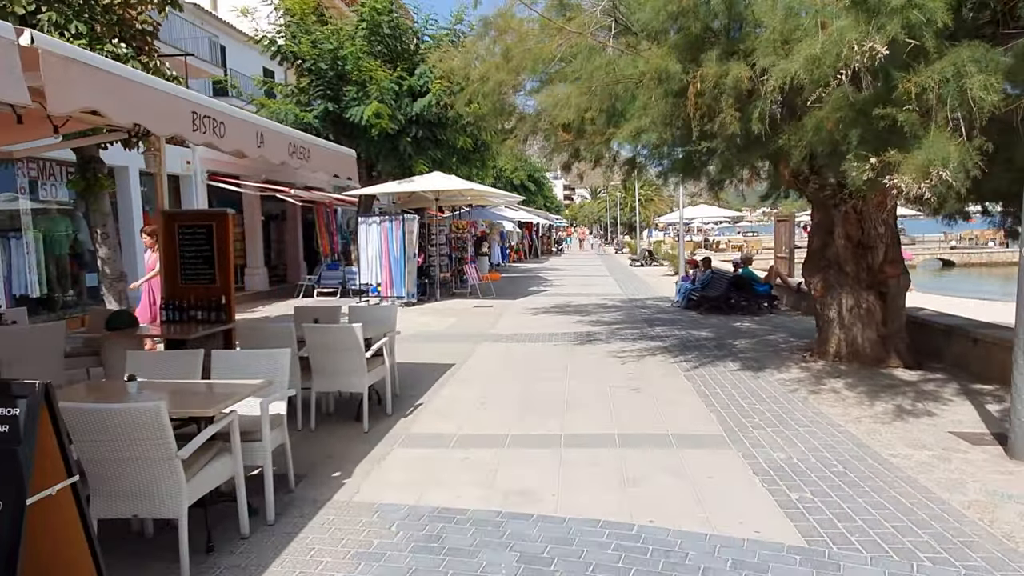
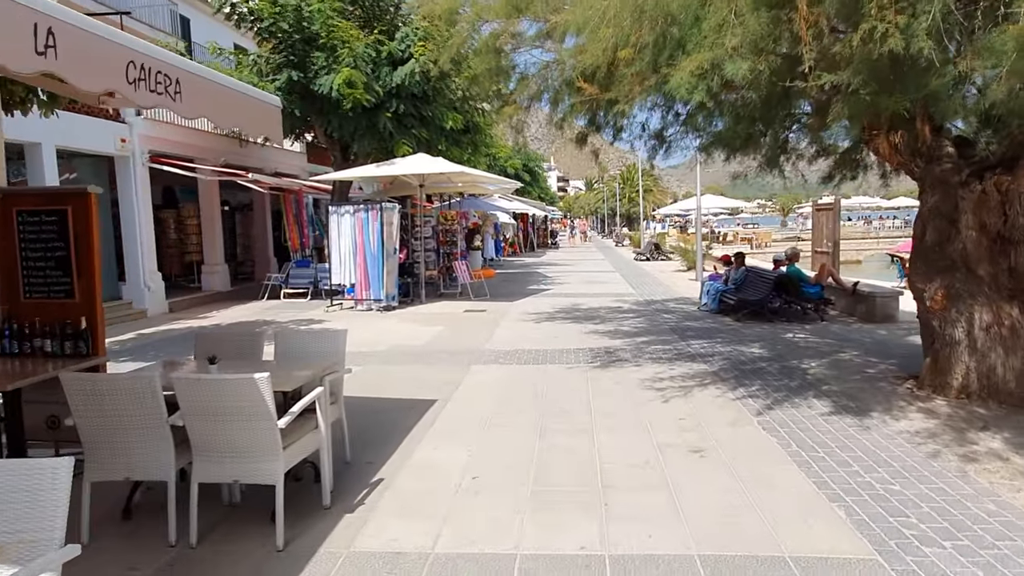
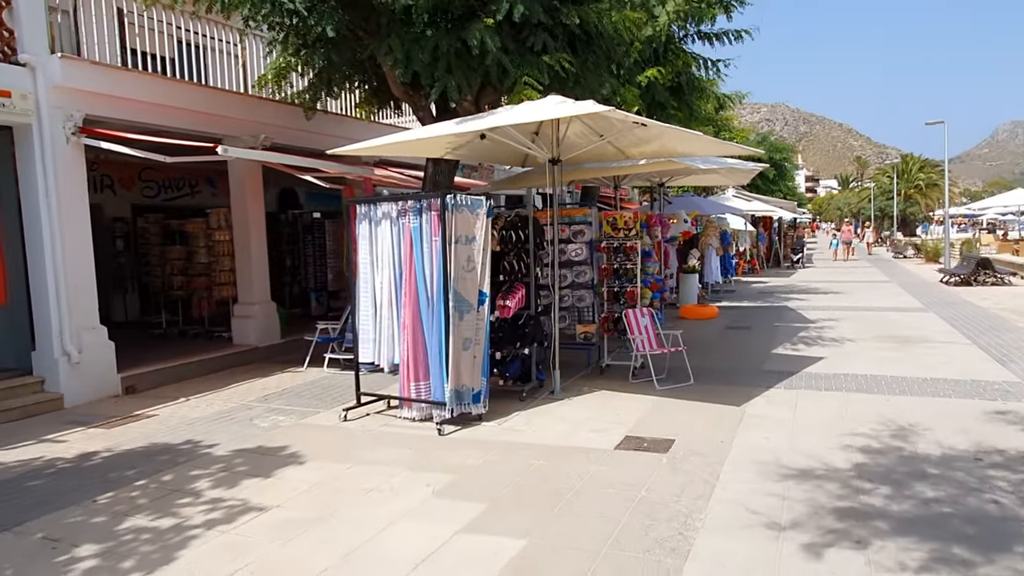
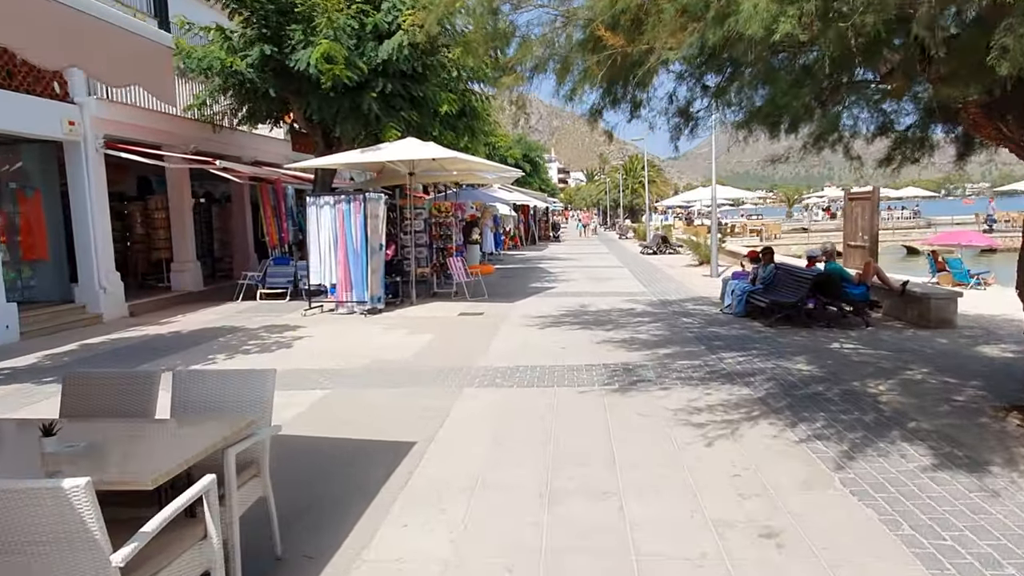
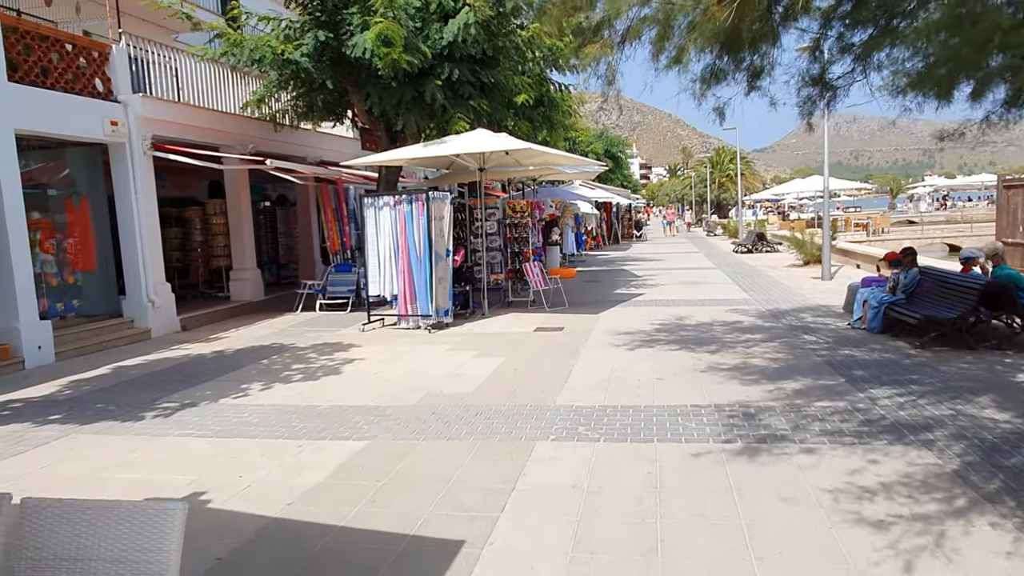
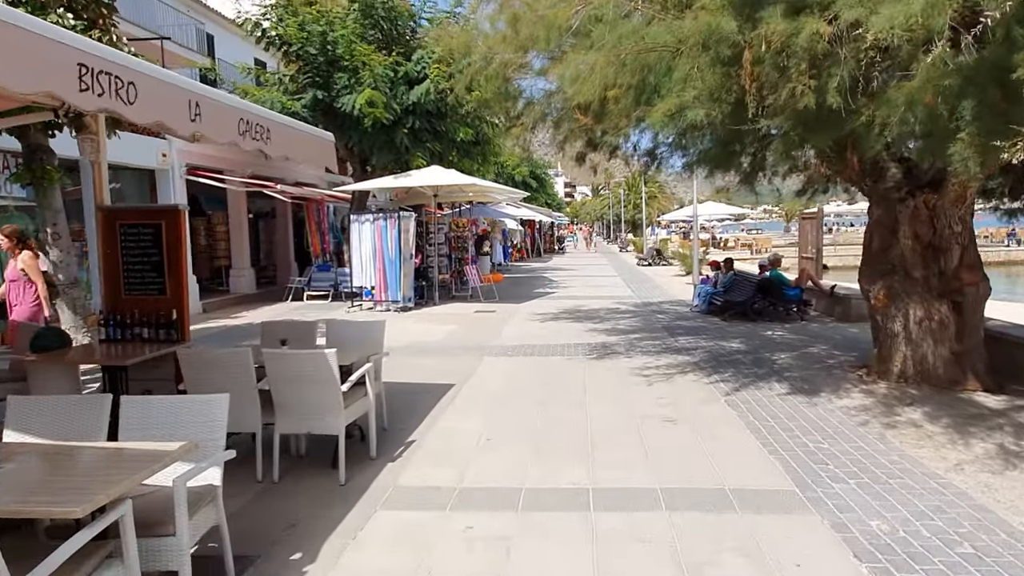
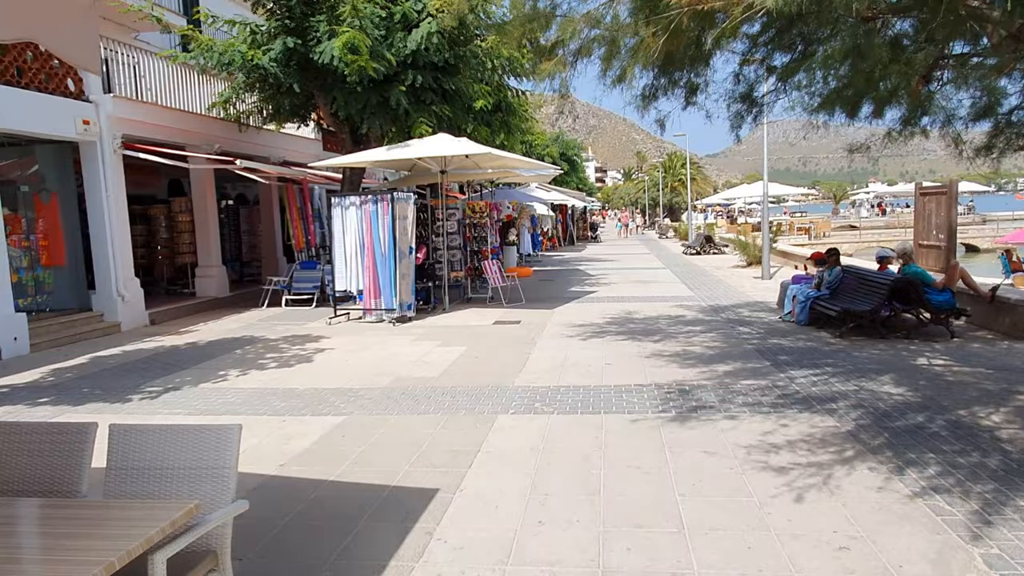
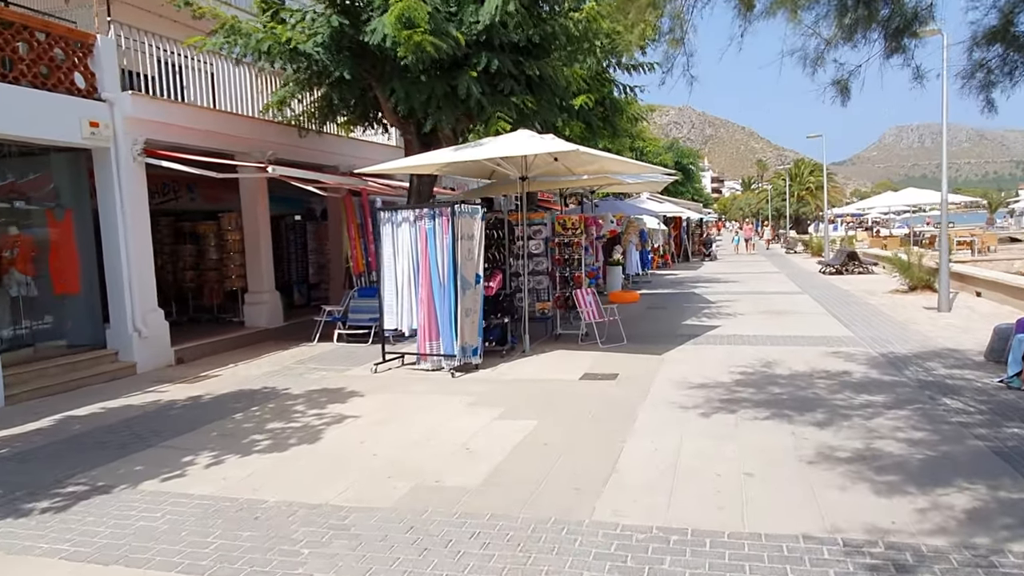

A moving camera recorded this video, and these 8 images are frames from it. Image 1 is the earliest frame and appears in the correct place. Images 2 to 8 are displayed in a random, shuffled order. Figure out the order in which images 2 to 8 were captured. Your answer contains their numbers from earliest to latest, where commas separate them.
6, 2, 4, 7, 5, 8, 3
